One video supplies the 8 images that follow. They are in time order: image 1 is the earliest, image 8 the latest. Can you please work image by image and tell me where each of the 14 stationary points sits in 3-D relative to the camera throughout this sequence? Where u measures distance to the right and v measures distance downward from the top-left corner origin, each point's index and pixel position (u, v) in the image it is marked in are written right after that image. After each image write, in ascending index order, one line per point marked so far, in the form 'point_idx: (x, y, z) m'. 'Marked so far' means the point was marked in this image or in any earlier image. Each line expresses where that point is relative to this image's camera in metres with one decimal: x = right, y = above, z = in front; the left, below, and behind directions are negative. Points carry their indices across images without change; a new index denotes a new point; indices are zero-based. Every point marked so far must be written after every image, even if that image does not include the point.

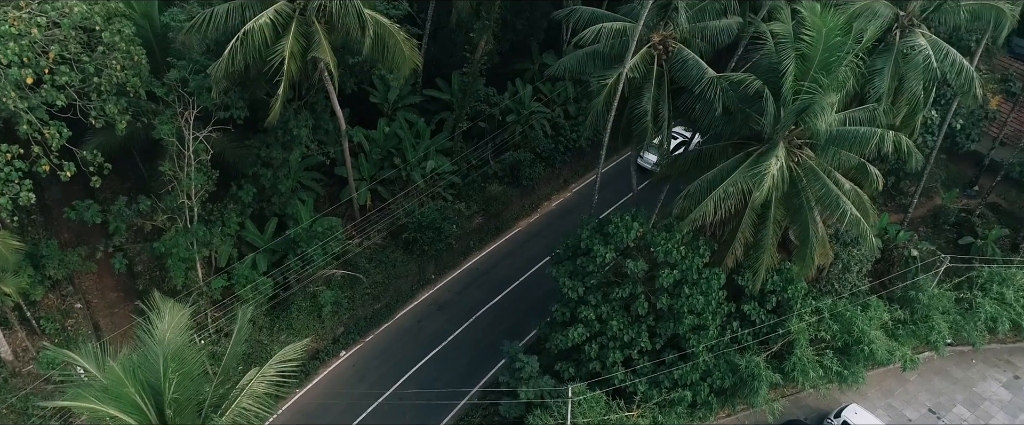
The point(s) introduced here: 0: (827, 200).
0: (+3.8, +0.2, +8.7) m
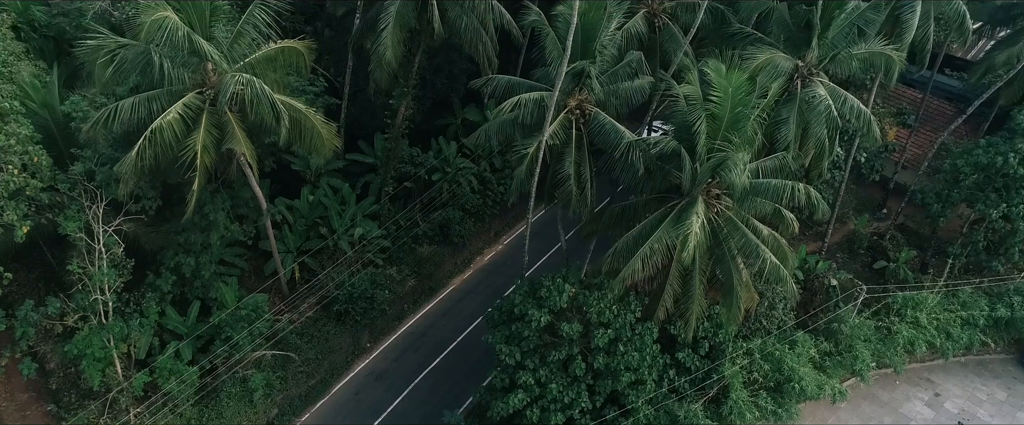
0: (+3.0, -0.5, +9.0) m
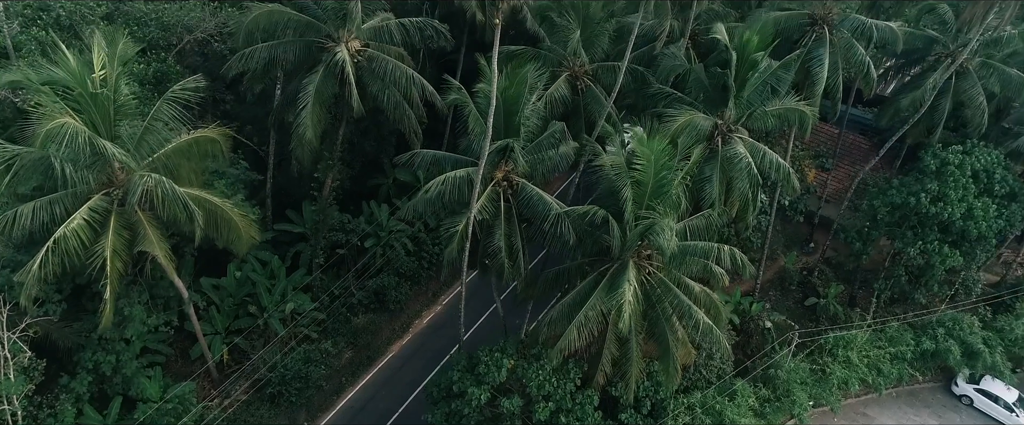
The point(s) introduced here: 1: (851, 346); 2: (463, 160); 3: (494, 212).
0: (+2.1, -1.2, +9.1) m
1: (+5.8, -2.3, +12.3) m
2: (-0.6, +0.7, +9.1) m
3: (-0.2, 0.0, +9.0) m
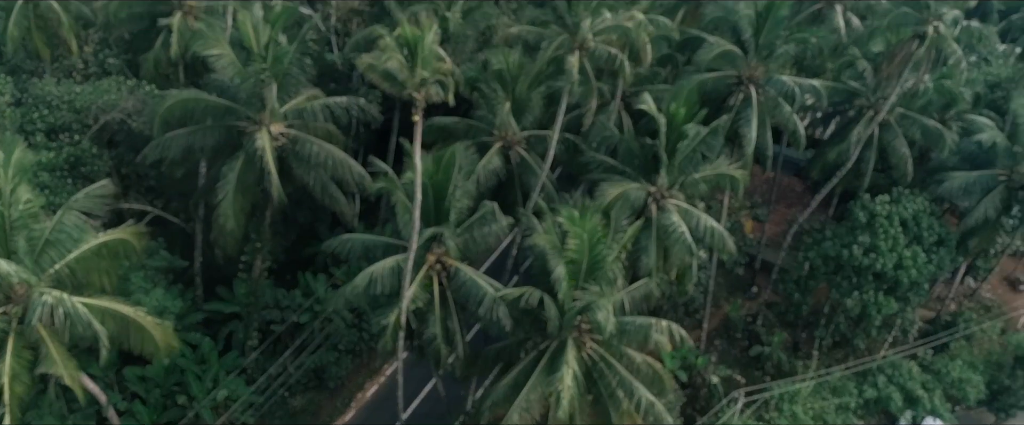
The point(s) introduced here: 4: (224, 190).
0: (+1.4, -2.2, +8.9) m
1: (+4.9, -3.2, +12.3) m
2: (-1.5, -0.4, +8.9) m
3: (-1.0, -1.0, +8.7) m
4: (-3.6, +0.3, +8.9) m
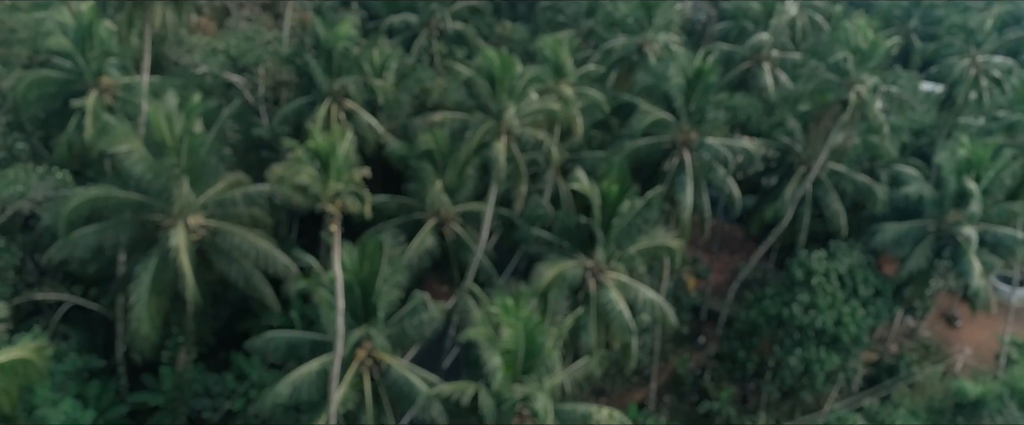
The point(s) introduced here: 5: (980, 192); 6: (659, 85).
0: (+0.7, -3.2, +8.6) m
1: (+4.0, -4.2, +12.2) m
2: (-2.2, -1.5, +8.5) m
3: (-1.8, -2.1, +8.3) m
4: (-4.4, -0.9, +8.4) m
5: (+8.0, +0.3, +12.3) m
6: (+2.5, +2.1, +12.0) m
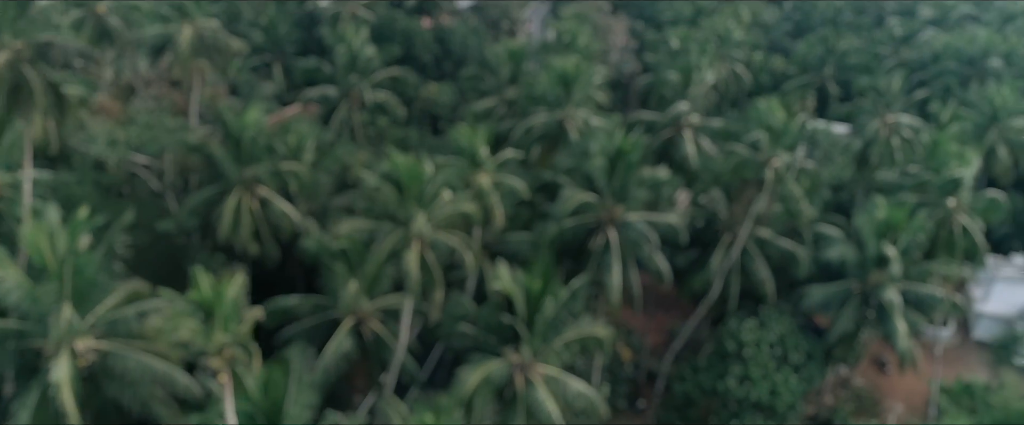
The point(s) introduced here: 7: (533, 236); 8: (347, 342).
0: (-0.1, -4.4, +8.1) m
1: (+2.9, -5.4, +11.9) m
2: (-3.1, -2.8, +7.8) m
3: (-2.6, -3.4, +7.6) m
4: (-5.3, -2.3, +7.6) m
5: (+6.7, -0.7, +12.4) m
6: (+1.1, +0.8, +11.8) m
7: (+0.3, -0.4, +11.5) m
8: (-2.2, -1.7, +9.4) m
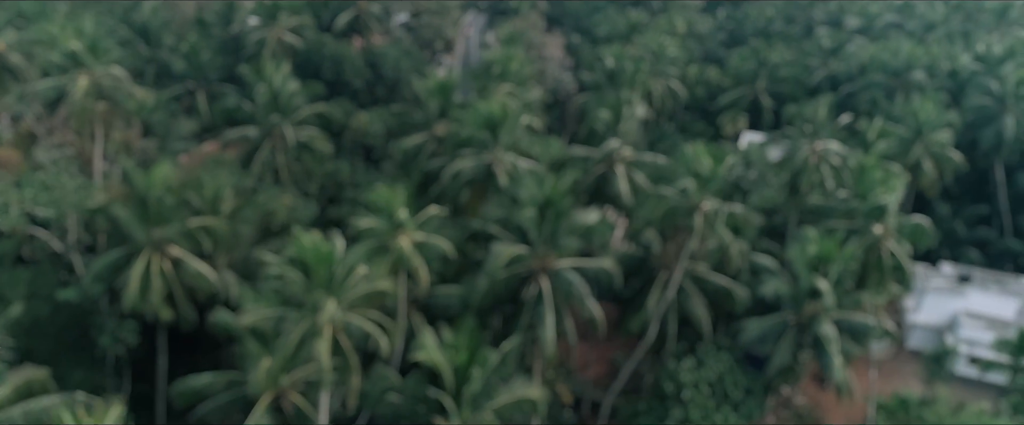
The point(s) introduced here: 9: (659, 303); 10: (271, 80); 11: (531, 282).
0: (-0.8, -5.2, +7.7) m
1: (+2.0, -6.2, +11.6) m
2: (-3.8, -3.8, +7.1) m
3: (-3.3, -4.3, +7.0) m
4: (-6.0, -3.3, +6.8) m
5: (+5.5, -1.3, +12.5) m
6: (0.0, 0.0, +11.5) m
7: (-0.8, -1.2, +11.1) m
8: (-3.1, -2.6, +8.8) m
9: (+2.5, -1.6, +12.4) m
10: (-5.2, +2.8, +15.4) m
11: (+0.3, -1.1, +11.1) m
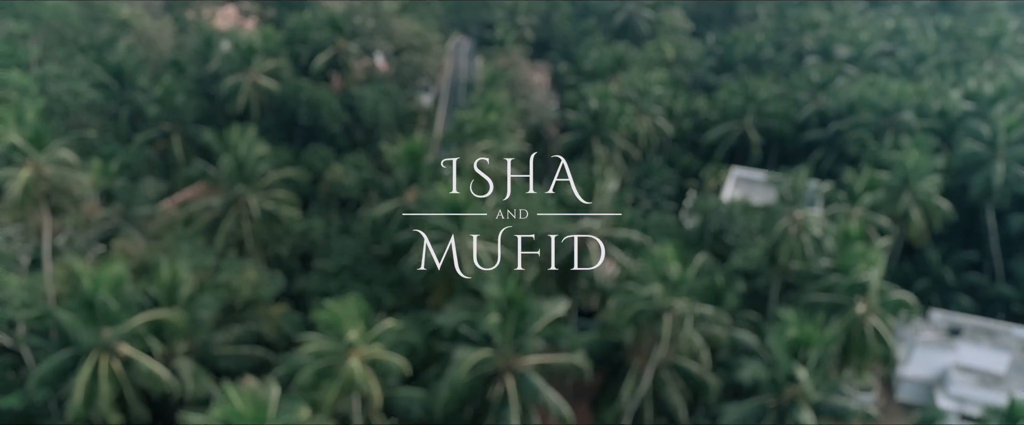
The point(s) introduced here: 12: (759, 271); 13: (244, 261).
0: (-1.4, -6.7, +7.2) m
1: (+1.5, -7.6, +11.2) m
2: (-4.4, -5.3, +6.7) m
3: (-3.8, -5.8, +6.6) m
4: (-6.5, -4.9, +6.3) m
5: (+5.0, -2.7, +12.0) m
6: (-0.6, -1.4, +11.0) m
7: (-1.3, -2.7, +10.6) m
8: (-3.6, -4.1, +8.3) m
9: (+2.0, -3.0, +11.9) m
10: (-5.7, +1.4, +14.9) m
11: (-0.2, -2.6, +10.6) m
12: (+5.2, -1.4, +14.9) m
13: (-5.4, -1.0, +14.2) m
